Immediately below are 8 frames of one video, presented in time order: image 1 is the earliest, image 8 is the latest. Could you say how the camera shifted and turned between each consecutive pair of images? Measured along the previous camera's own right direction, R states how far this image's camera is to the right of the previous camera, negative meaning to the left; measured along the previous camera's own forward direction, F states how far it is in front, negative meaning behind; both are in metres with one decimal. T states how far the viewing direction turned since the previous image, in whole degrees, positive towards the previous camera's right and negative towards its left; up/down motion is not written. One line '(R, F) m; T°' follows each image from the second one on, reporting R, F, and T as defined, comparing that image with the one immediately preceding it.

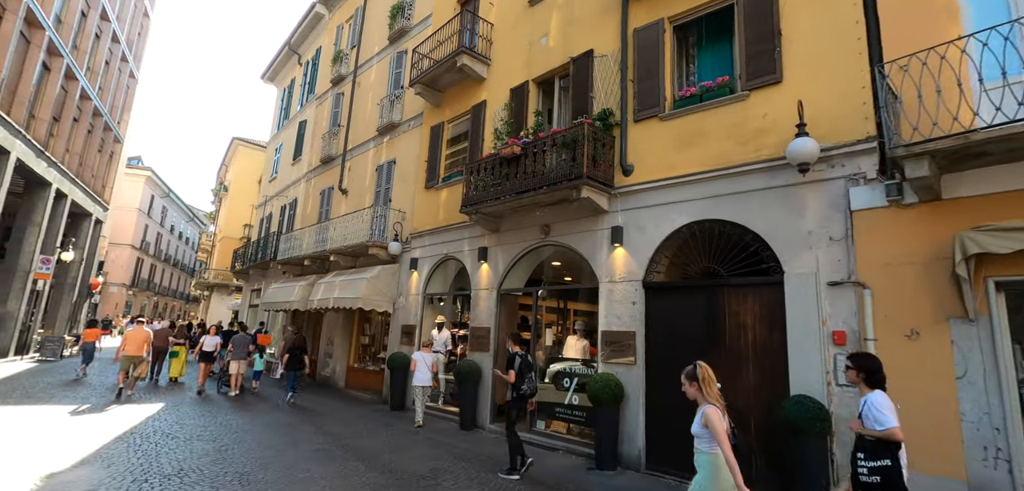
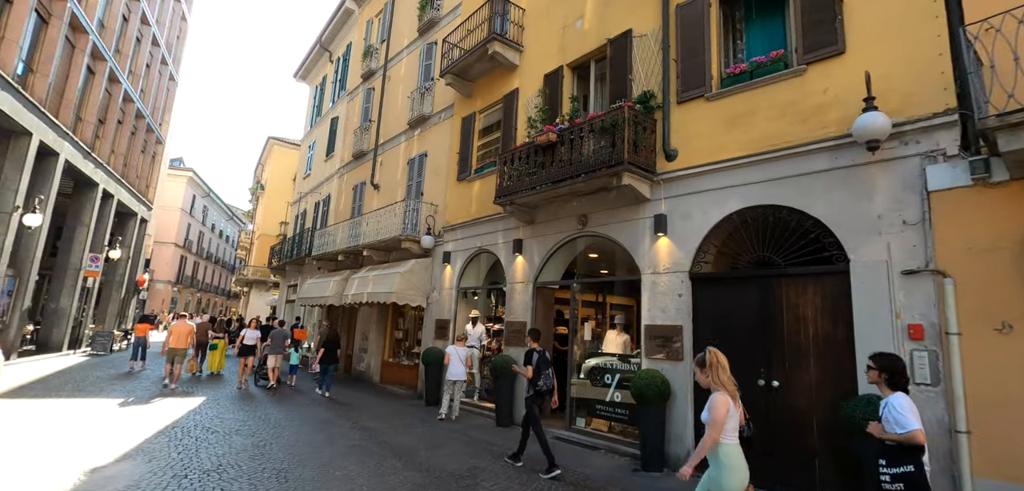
(-0.1, +0.3) m; -3°
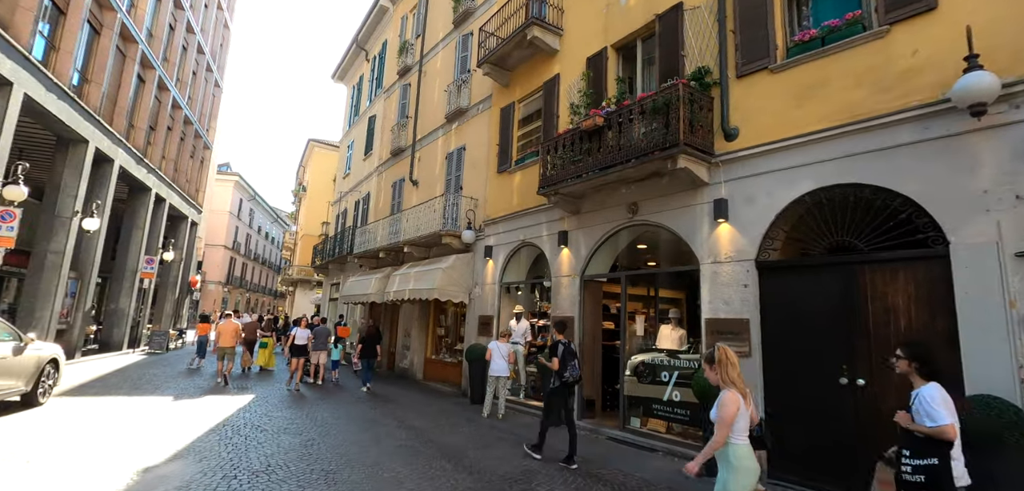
(-0.2, +0.4) m; -4°
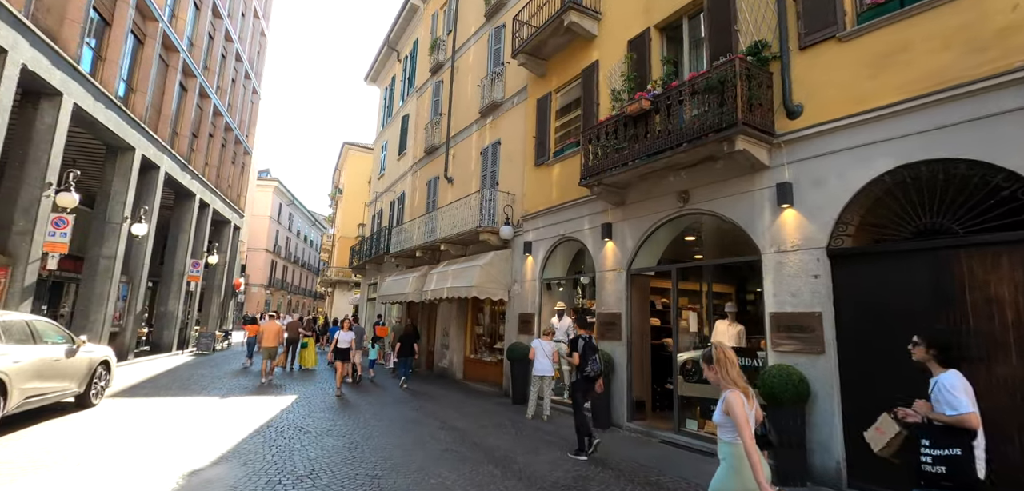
(-0.2, +0.4) m; -4°
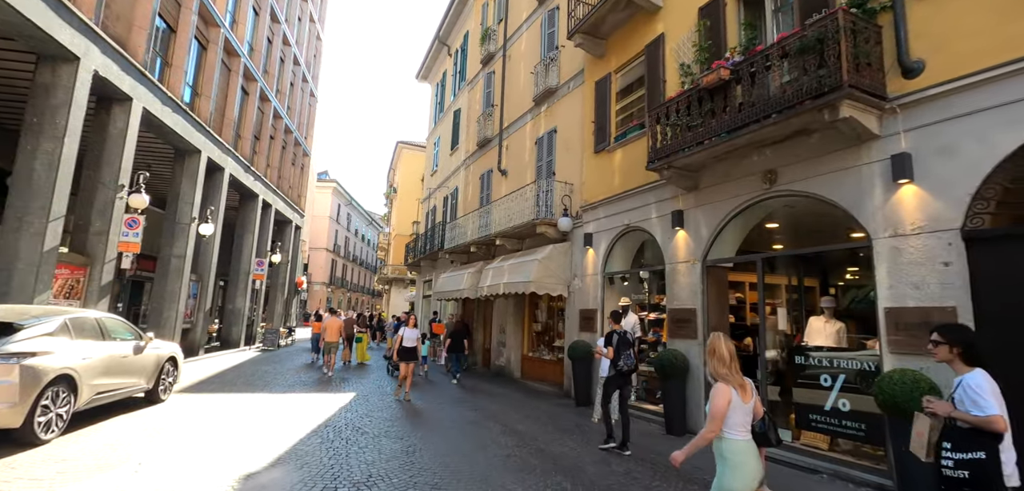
(-0.2, +0.6) m; -6°
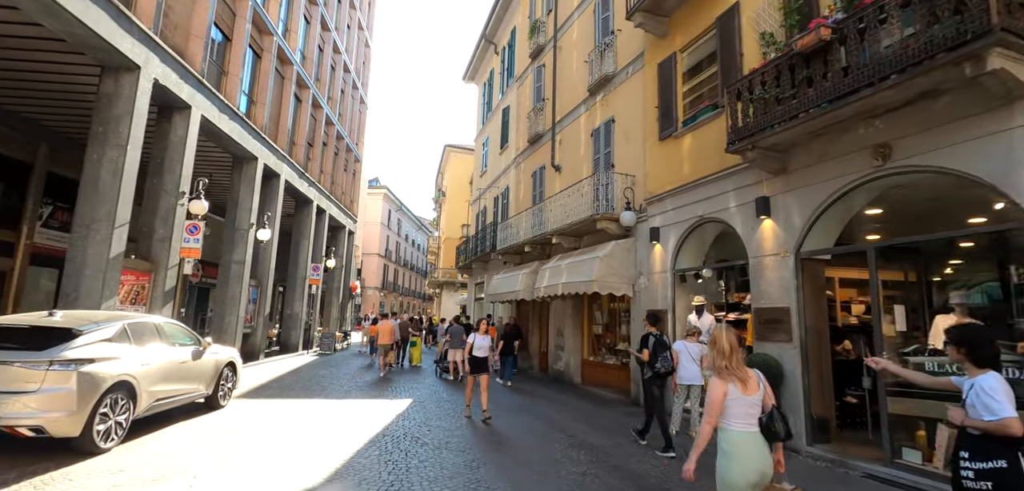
(-0.3, +0.6) m; -5°
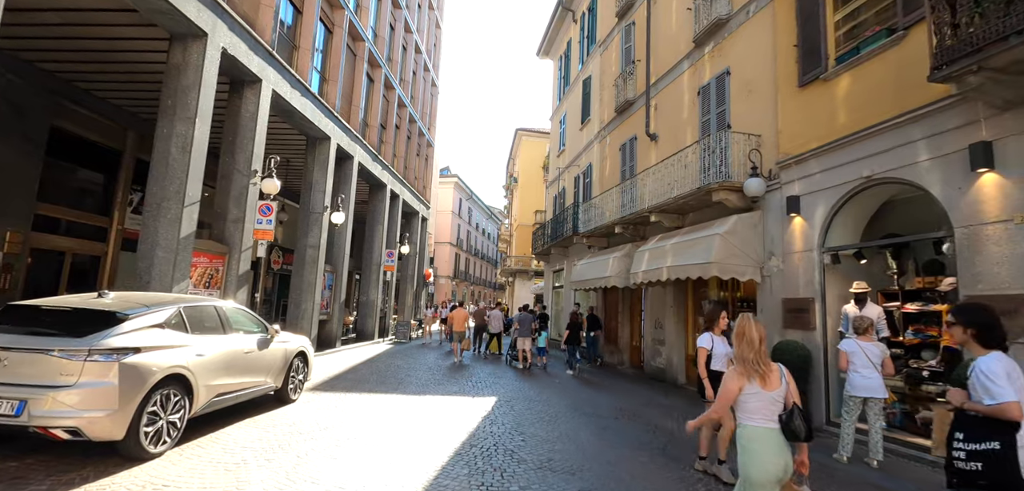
(-0.6, +1.4) m; -8°
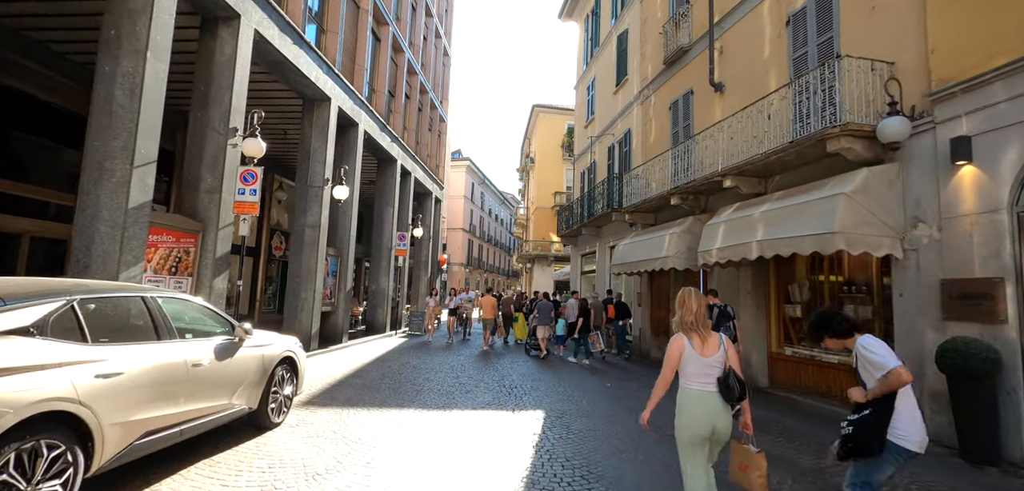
(-0.6, +2.1) m; -1°
